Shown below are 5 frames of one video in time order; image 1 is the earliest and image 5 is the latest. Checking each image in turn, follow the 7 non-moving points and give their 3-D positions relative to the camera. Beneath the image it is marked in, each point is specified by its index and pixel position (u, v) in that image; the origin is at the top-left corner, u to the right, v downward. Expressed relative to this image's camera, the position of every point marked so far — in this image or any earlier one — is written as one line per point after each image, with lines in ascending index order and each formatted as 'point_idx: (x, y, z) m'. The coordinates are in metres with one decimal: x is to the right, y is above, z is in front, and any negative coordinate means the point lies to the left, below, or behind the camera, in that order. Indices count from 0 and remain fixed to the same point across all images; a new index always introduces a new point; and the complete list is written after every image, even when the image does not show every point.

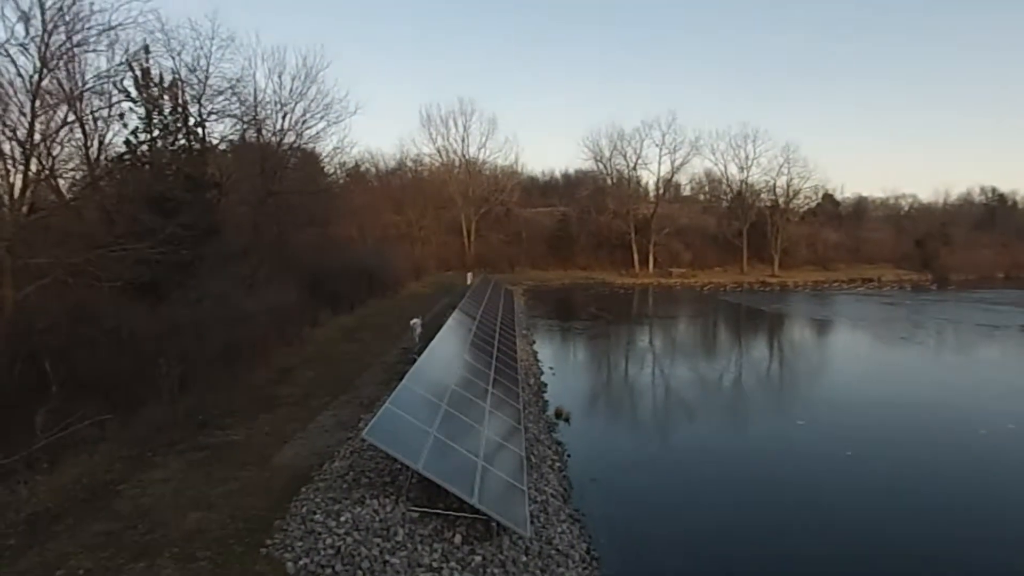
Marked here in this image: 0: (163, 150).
0: (-7.0, +2.7, +14.1) m
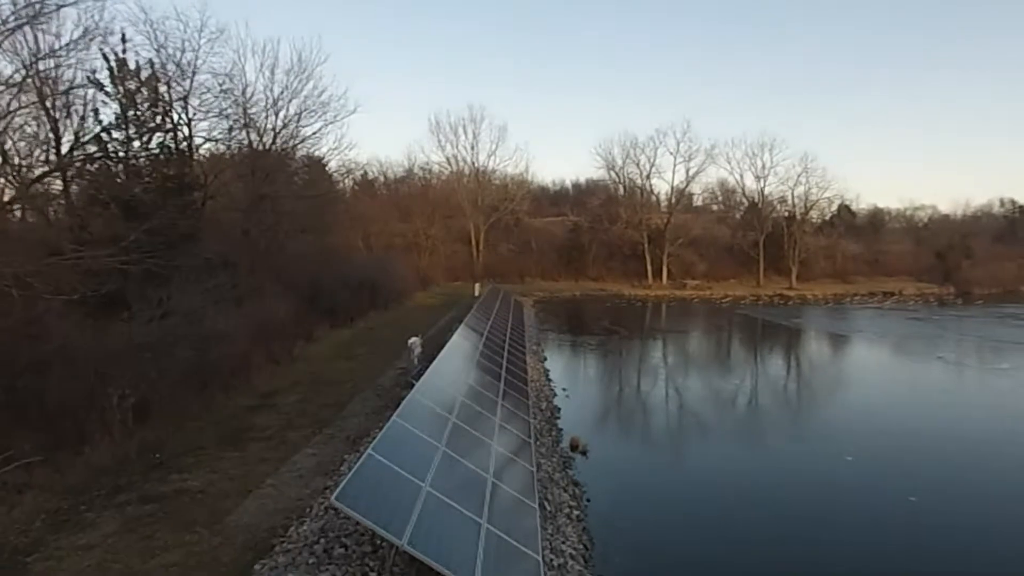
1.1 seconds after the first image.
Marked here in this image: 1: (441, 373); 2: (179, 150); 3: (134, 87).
0: (-6.8, +2.5, +12.8) m
1: (-1.2, -1.4, +12.7) m
2: (-6.9, +2.8, +14.5) m
3: (-7.1, +3.8, +13.2) m
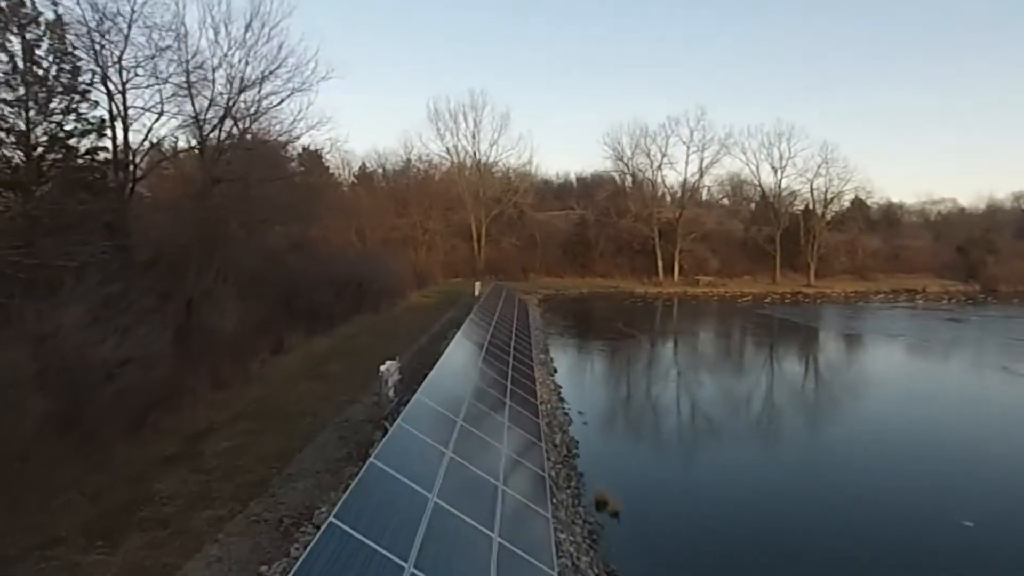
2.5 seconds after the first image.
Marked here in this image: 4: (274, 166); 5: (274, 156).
0: (-6.7, +2.4, +10.0) m
1: (-1.1, -1.5, +9.9) m
2: (-6.8, +2.7, +11.7) m
3: (-7.0, +3.7, +10.4) m
4: (-6.1, +3.0, +17.6) m
5: (-6.2, +3.3, +17.8) m
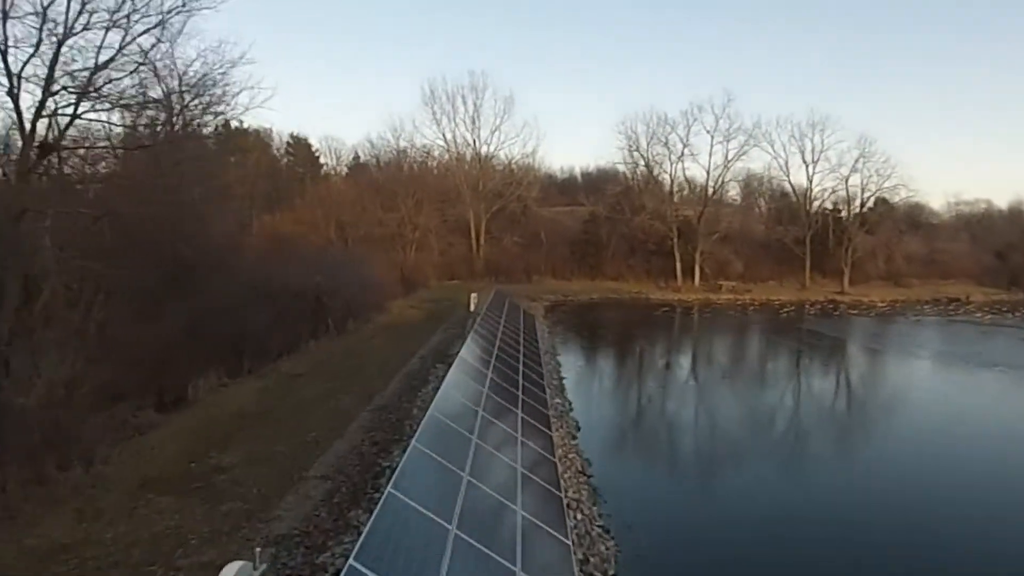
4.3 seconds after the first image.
0: (-6.5, +2.0, +4.8) m
1: (-1.0, -2.0, +4.7) m
2: (-6.6, +2.4, +6.5) m
3: (-6.8, +3.3, +5.2) m
4: (-5.9, +2.6, +12.5) m
5: (-6.0, +2.9, +12.6) m
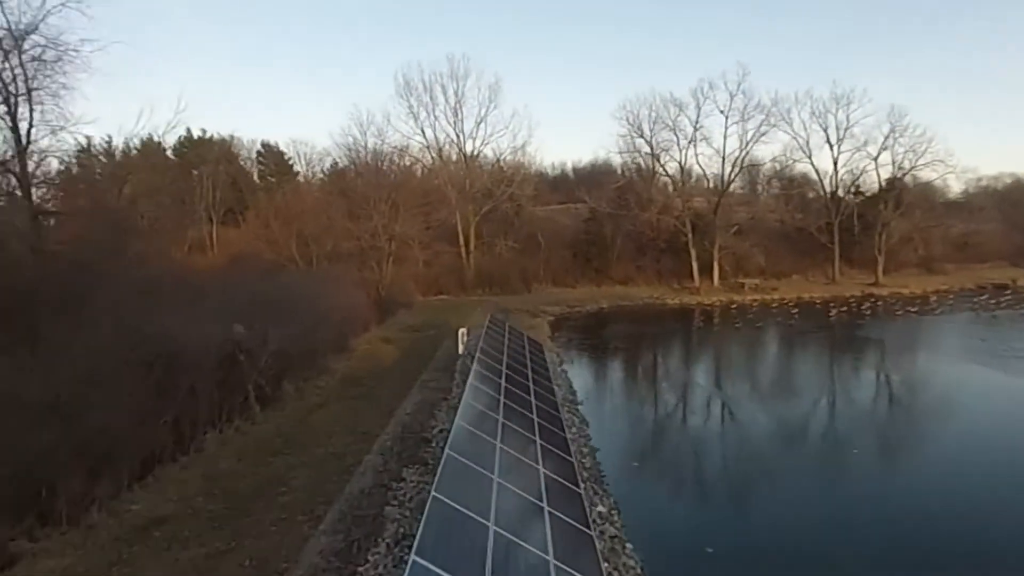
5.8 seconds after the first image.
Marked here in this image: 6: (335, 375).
0: (-6.4, +1.1, -0.6) m
1: (-0.7, -2.7, -0.6) m
2: (-6.6, +1.4, +1.1) m
3: (-6.8, +2.3, -0.2) m
4: (-5.9, +1.7, +7.1) m
5: (-6.0, +2.0, +7.2) m
6: (-4.3, -2.0, +17.3) m
